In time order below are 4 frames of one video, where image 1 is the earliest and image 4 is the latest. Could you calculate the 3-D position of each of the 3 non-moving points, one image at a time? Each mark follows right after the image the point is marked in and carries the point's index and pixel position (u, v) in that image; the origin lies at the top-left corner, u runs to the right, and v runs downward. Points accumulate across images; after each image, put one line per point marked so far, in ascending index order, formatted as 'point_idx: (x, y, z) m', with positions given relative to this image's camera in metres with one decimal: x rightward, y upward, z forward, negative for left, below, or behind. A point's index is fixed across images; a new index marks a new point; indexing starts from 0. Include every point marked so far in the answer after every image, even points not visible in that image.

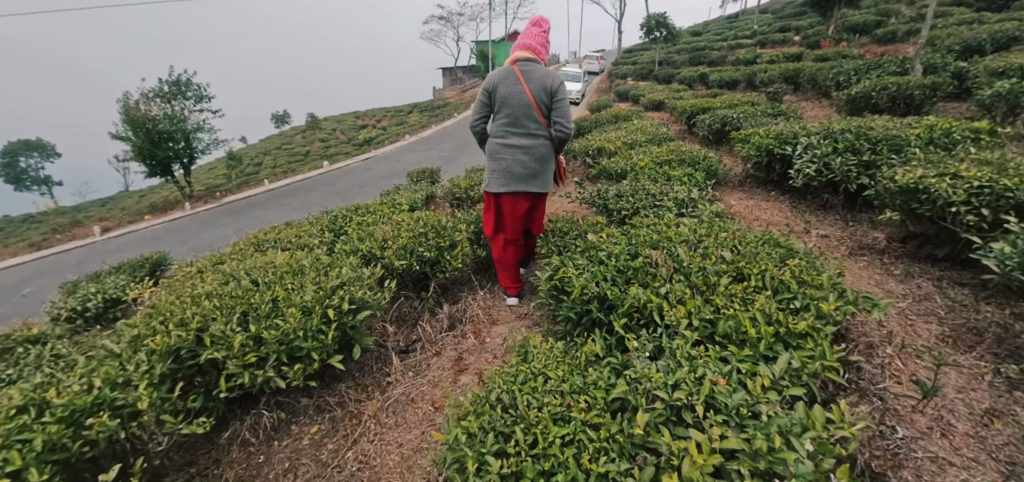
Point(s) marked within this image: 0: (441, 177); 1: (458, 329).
0: (-1.4, +1.3, +8.2) m
1: (-0.4, -0.6, +2.9) m
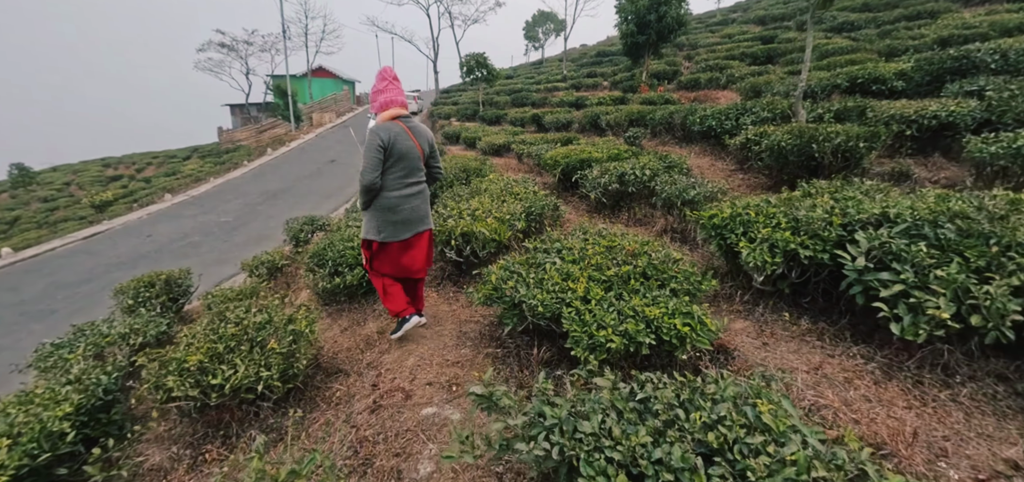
0: (-3.6, -0.5, +4.8) m
1: (-0.5, -1.7, +0.2) m
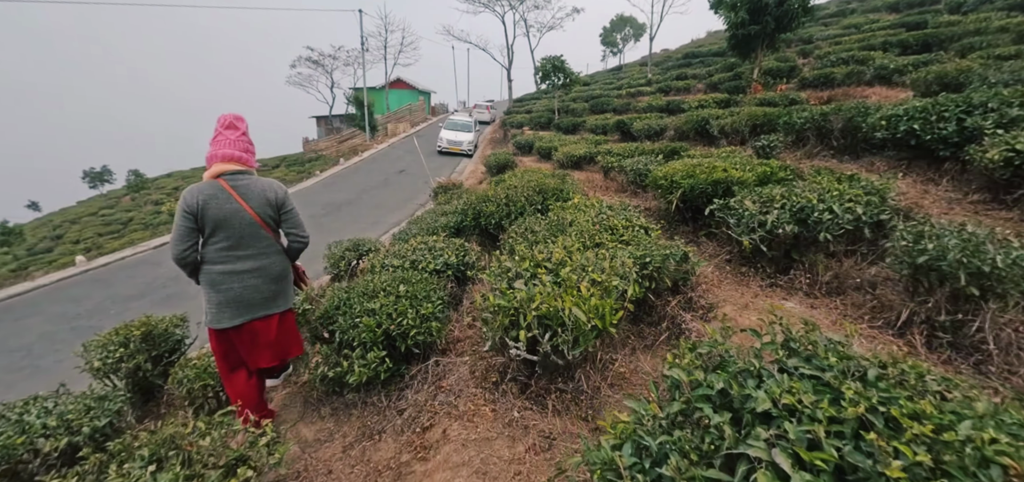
0: (-2.8, -0.8, +3.7) m
1: (-0.5, -2.1, -1.3) m
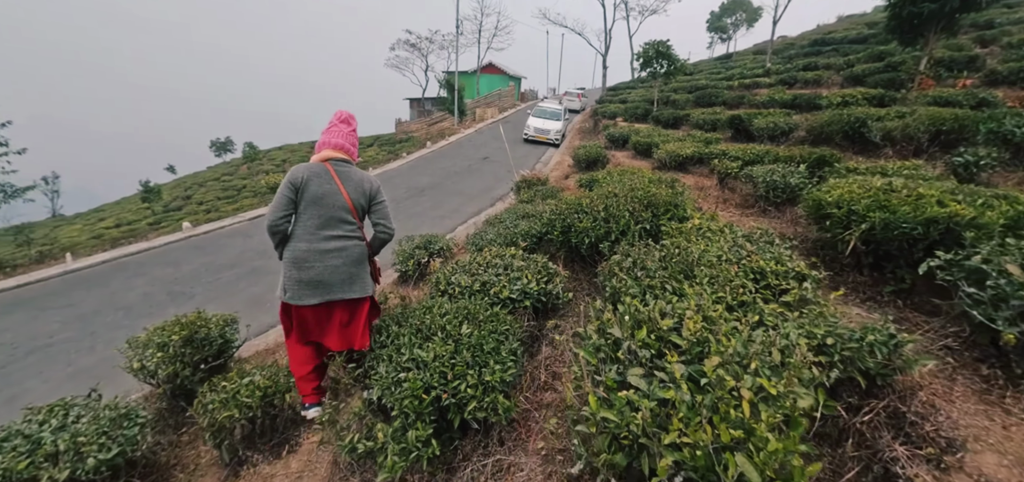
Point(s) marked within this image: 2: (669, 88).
0: (-2.2, -0.8, +3.4) m
1: (-0.9, -2.3, -1.9) m
2: (+7.3, +7.2, +19.7) m
